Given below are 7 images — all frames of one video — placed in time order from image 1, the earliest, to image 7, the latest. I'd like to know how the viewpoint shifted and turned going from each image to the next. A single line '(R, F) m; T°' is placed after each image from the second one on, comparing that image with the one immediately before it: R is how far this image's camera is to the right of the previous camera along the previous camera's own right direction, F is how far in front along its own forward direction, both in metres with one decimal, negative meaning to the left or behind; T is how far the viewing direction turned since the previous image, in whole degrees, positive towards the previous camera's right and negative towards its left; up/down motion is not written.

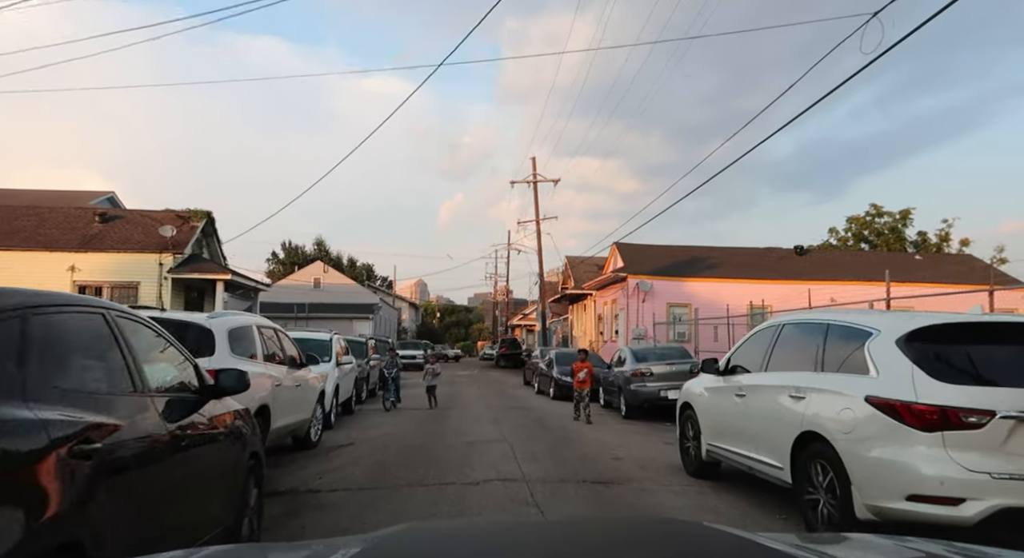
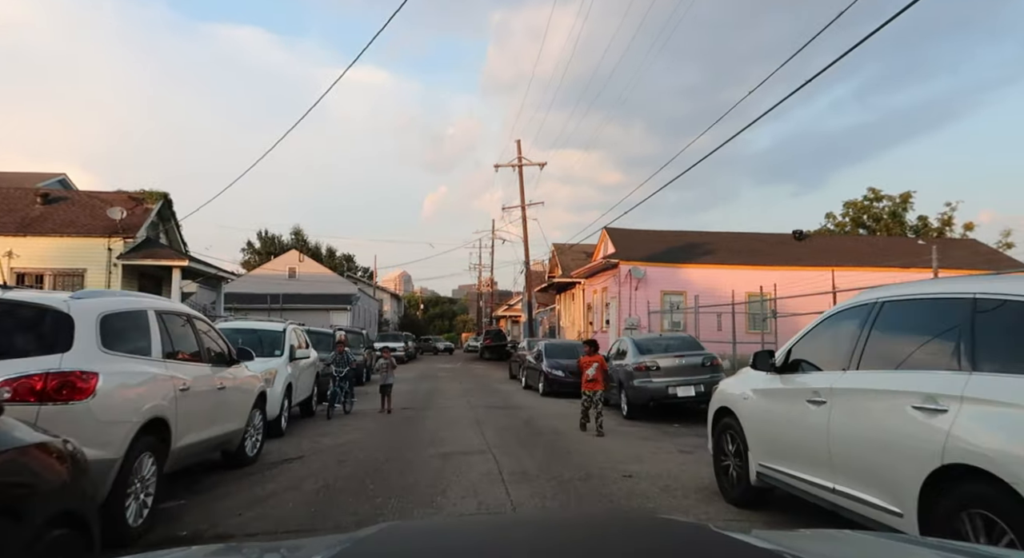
(0.0, +1.8) m; +1°
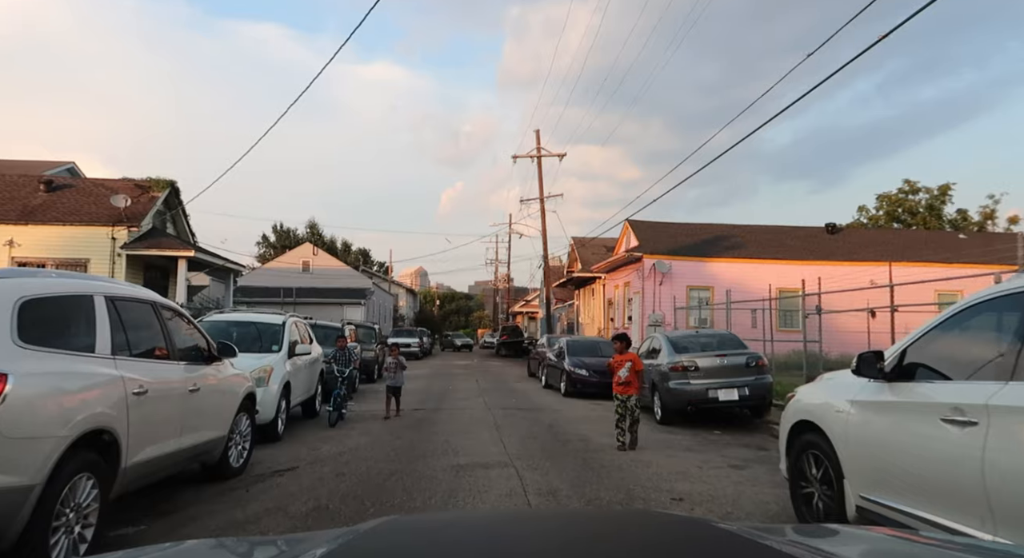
(-0.1, +1.1) m; -2°
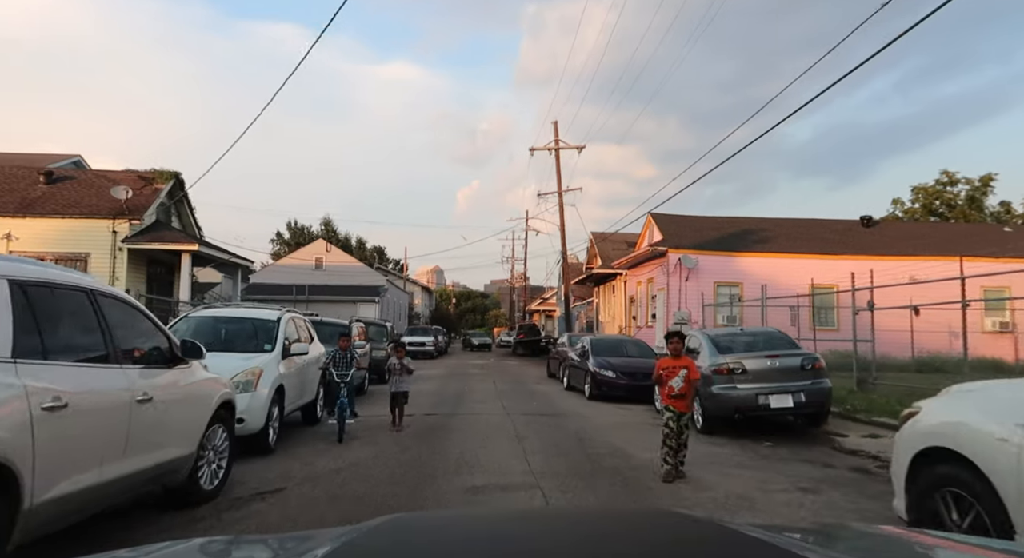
(-0.1, +1.2) m; -2°
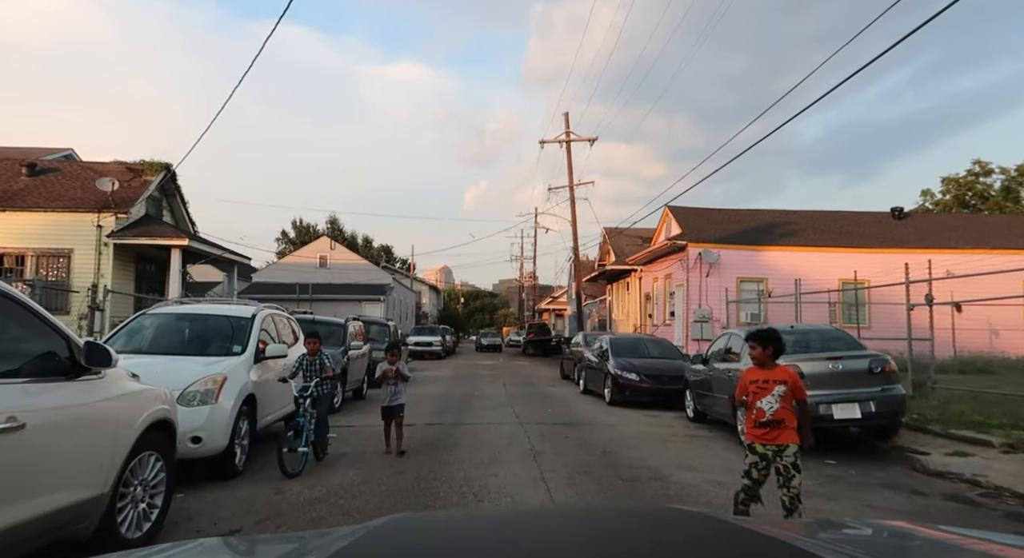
(-0.1, +1.3) m; -1°
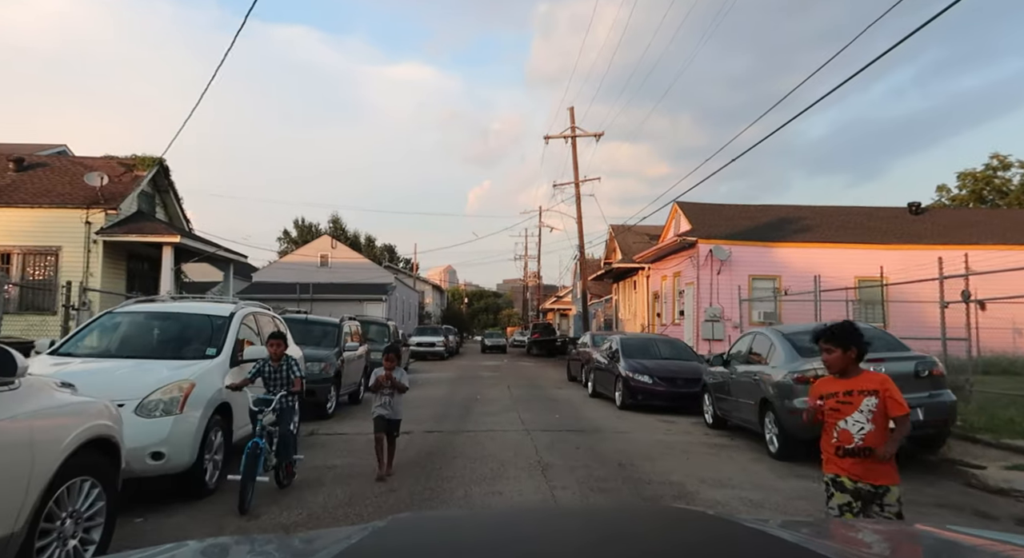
(0.0, +0.7) m; 0°
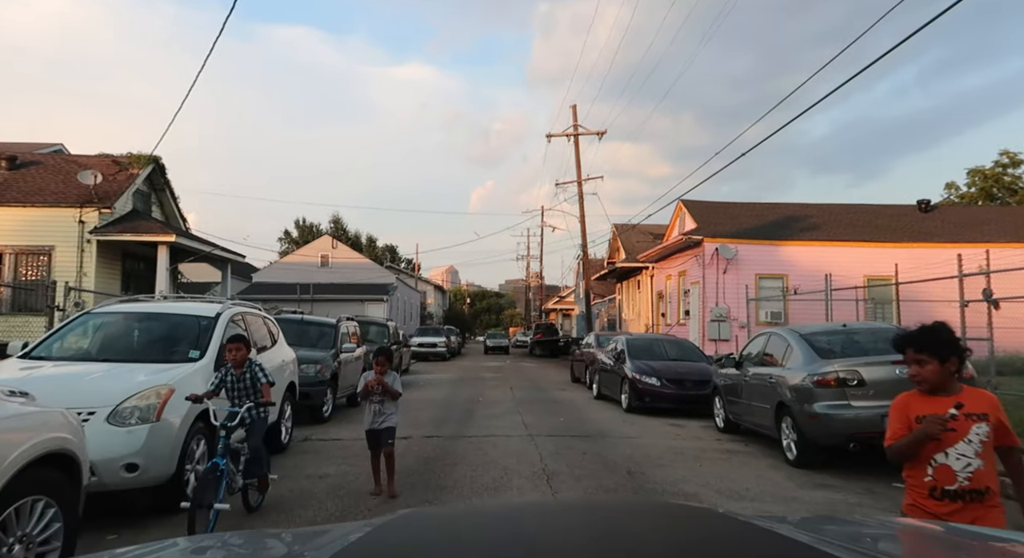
(0.0, +0.4) m; 0°
